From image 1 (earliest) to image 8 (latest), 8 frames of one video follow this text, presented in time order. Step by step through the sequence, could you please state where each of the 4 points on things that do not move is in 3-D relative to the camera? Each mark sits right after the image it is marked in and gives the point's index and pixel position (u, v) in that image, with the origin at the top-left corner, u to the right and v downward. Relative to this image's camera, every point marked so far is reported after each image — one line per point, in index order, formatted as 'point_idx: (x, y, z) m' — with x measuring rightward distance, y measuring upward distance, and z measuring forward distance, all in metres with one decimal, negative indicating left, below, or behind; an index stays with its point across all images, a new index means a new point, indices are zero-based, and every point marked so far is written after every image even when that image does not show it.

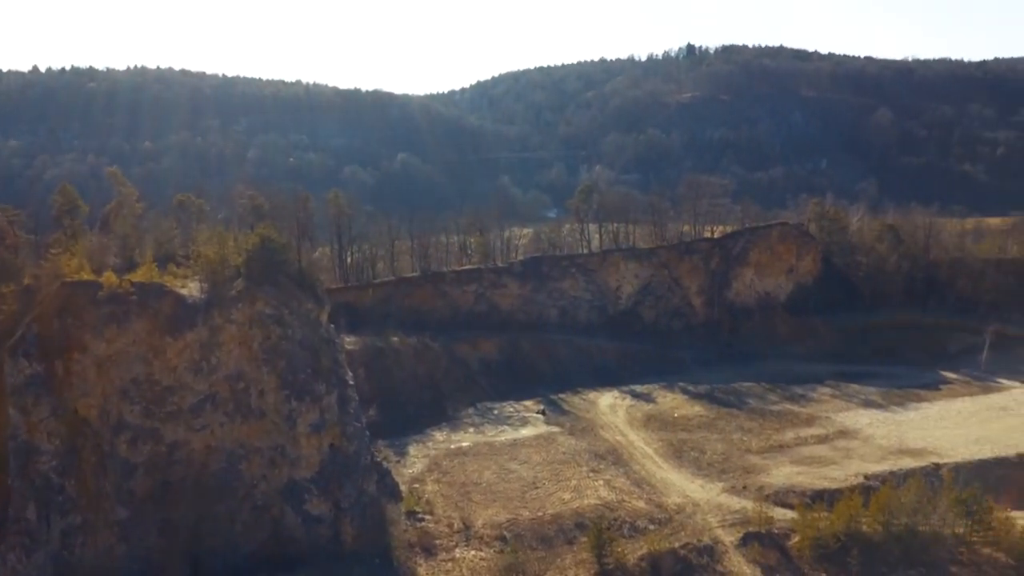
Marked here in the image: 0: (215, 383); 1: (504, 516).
0: (-6.0, -1.9, +16.8) m
1: (-0.2, -5.3, +19.4) m
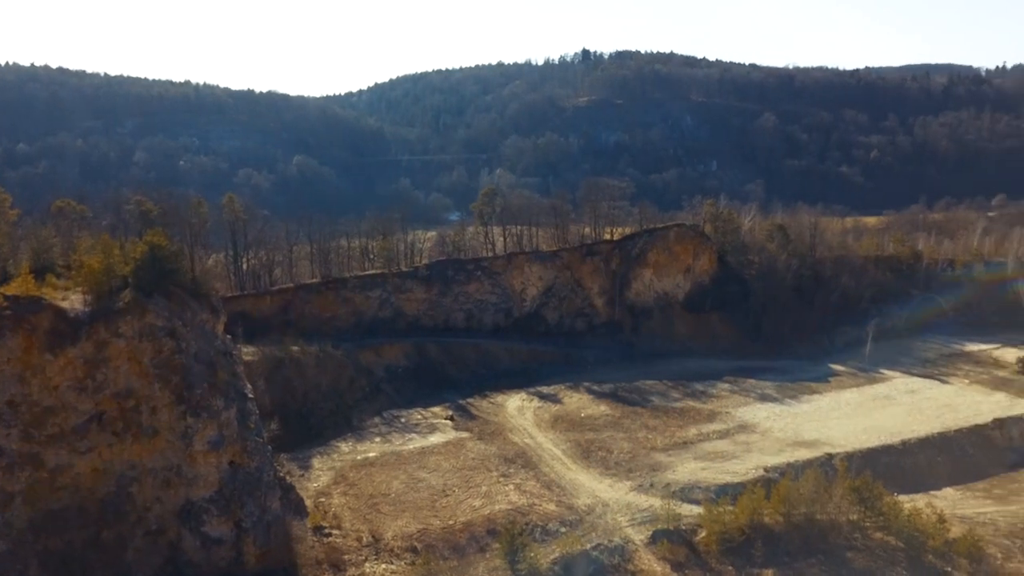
0: (-7.7, -2.1, +15.7) m
1: (-2.2, -5.4, +19.0) m
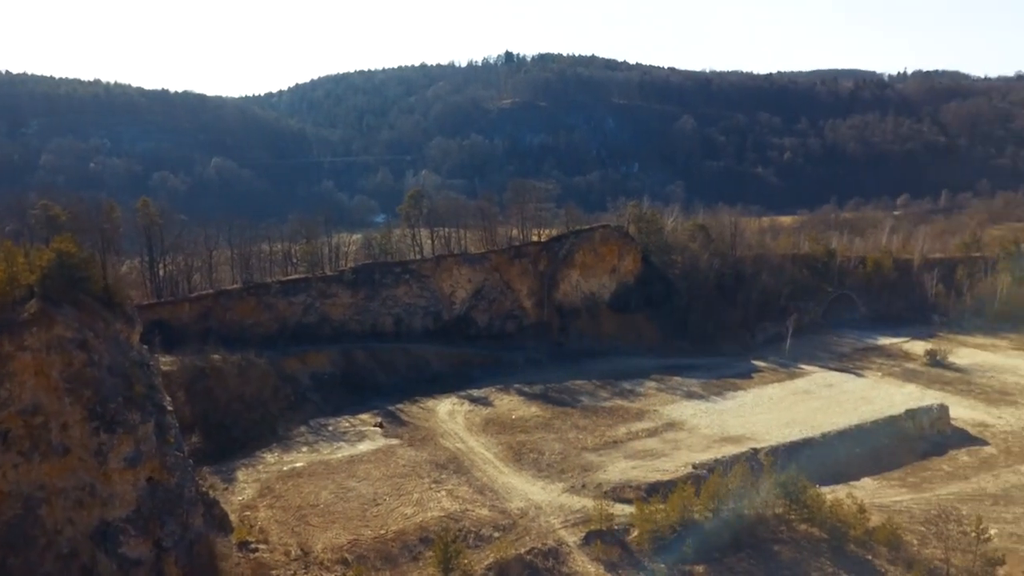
0: (-9.0, -2.3, +14.8) m
1: (-3.7, -5.5, +18.6) m
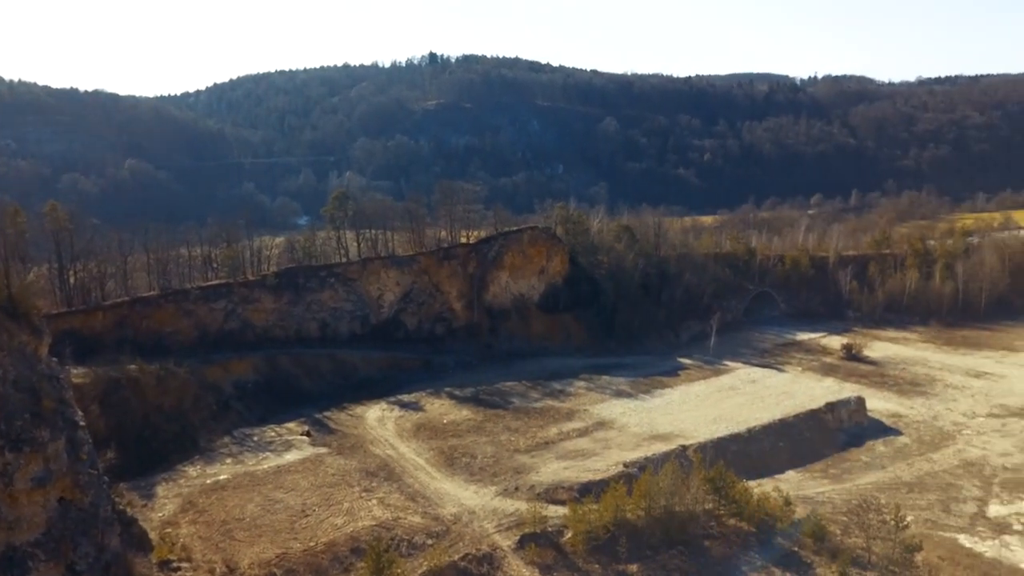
0: (-10.1, -2.5, +13.8) m
1: (-5.2, -5.7, +18.0) m
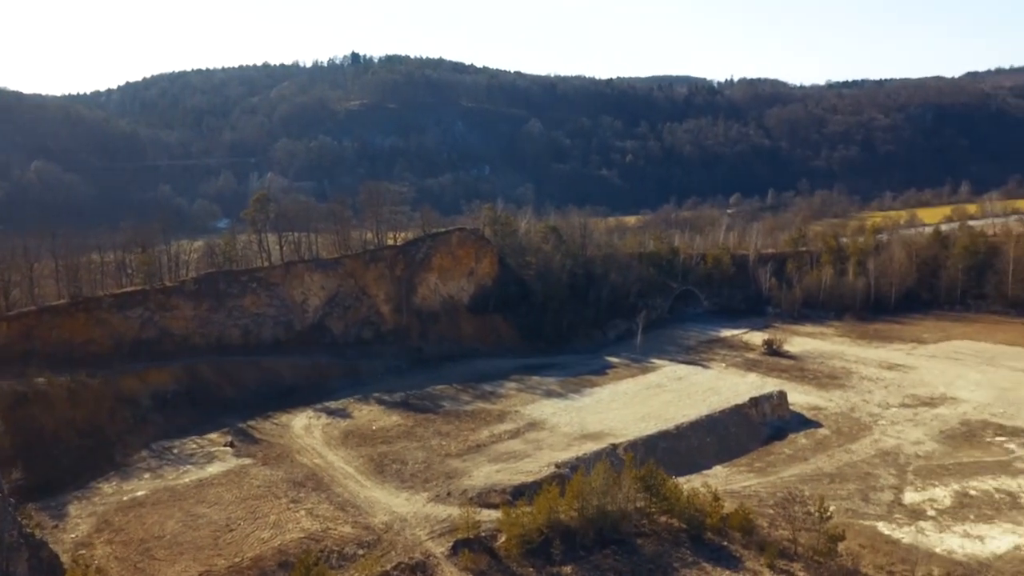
0: (-11.2, -2.7, +12.7) m
1: (-6.6, -5.8, +17.3) m
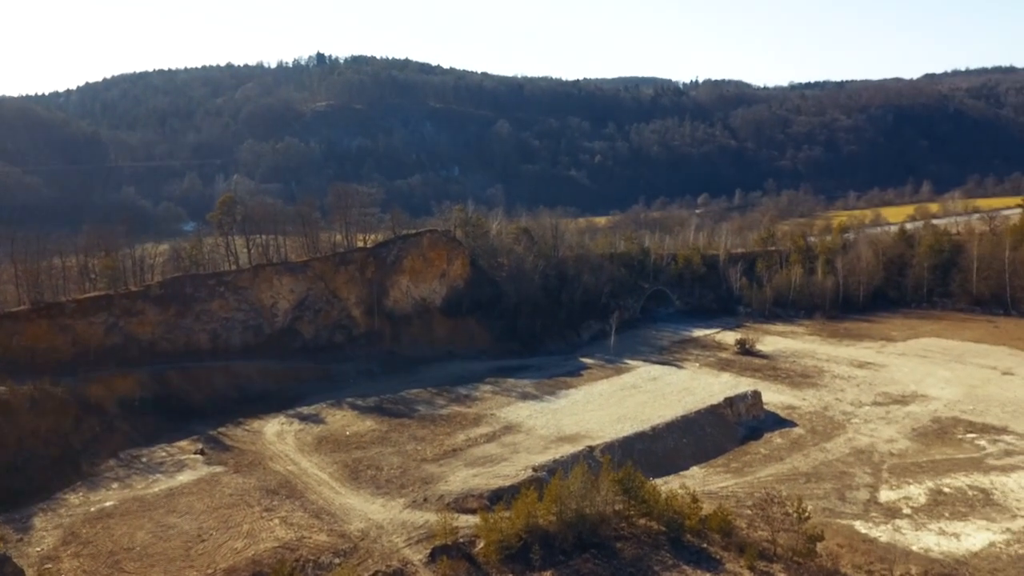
0: (-11.4, -2.8, +12.1) m
1: (-7.0, -5.9, +16.9) m
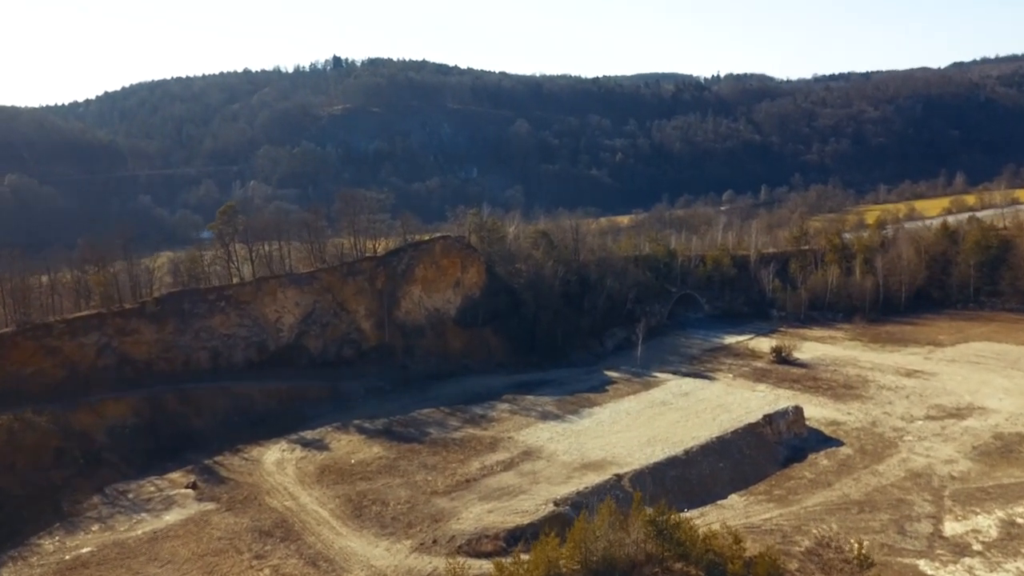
0: (-11.3, -3.4, +10.1) m
1: (-6.6, -6.4, +14.8) m
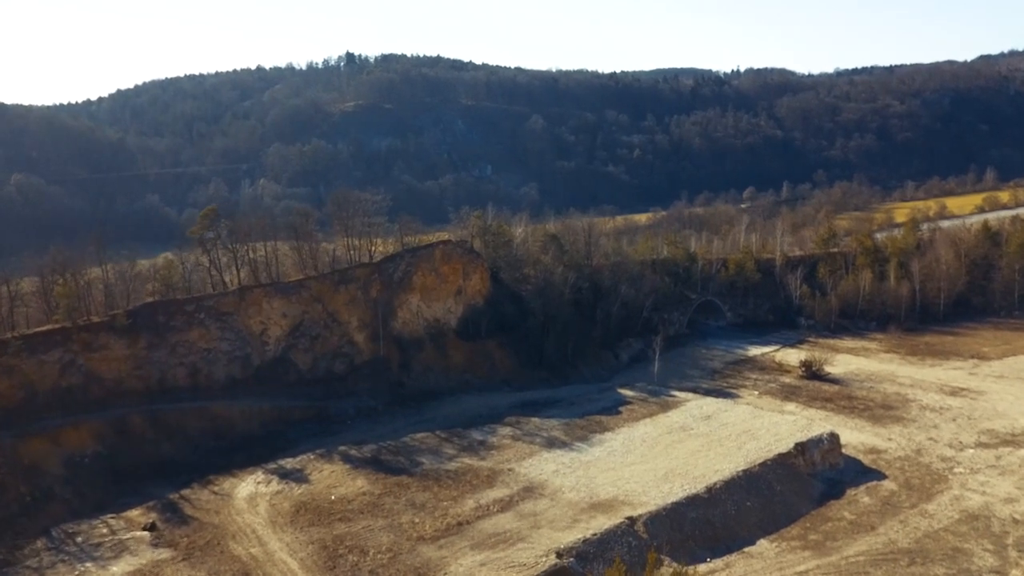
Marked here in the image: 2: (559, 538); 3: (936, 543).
0: (-11.6, -3.9, +7.7) m
1: (-6.8, -6.8, +12.3) m
2: (+1.0, -5.6, +18.9) m
3: (+9.9, -6.0, +19.6) m
